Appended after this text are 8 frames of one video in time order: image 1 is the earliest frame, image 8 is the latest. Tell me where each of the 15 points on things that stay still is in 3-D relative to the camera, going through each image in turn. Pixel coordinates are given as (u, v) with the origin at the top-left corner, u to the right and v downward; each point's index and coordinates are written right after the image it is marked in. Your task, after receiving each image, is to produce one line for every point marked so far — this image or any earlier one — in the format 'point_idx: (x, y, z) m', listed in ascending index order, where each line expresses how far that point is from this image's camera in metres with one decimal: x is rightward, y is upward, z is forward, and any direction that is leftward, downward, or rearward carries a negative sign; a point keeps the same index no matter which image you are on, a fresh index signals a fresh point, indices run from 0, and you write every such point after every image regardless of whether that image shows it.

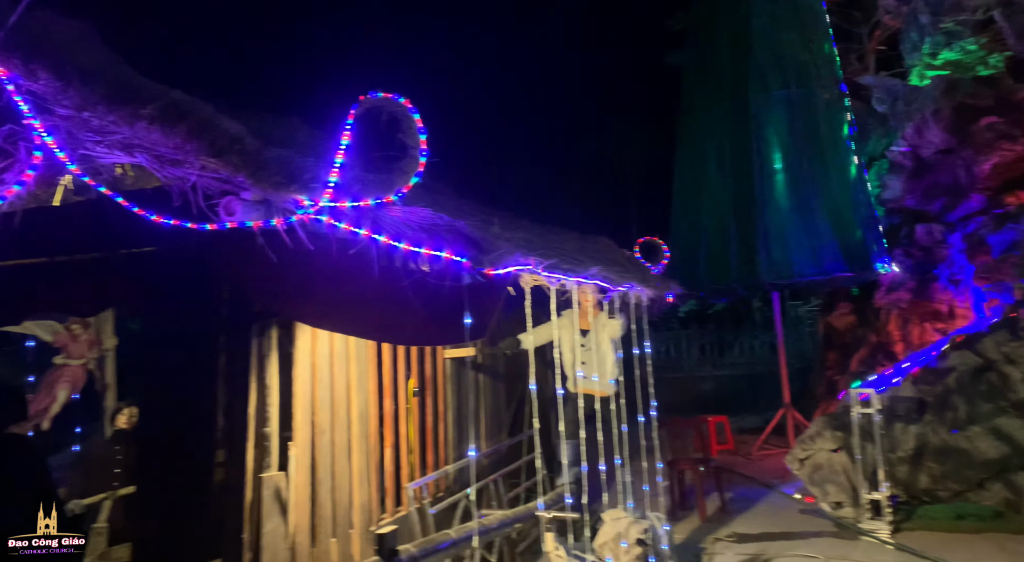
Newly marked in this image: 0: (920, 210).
0: (+7.2, +1.3, +12.9) m
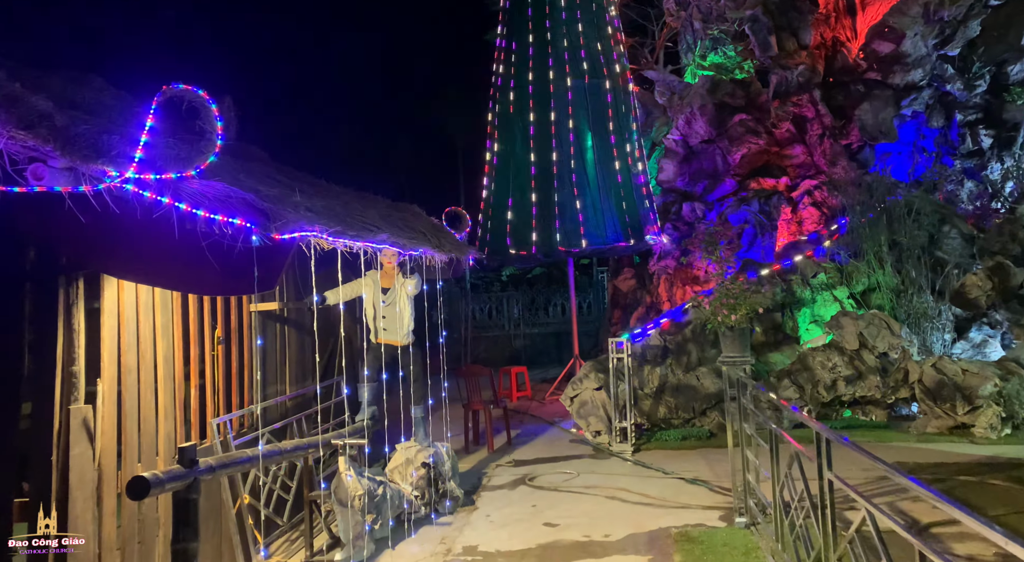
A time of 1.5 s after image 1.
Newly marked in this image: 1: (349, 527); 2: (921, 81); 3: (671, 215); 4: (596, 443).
0: (+3.6, +1.9, +15.2) m
1: (-1.3, -2.0, +5.9) m
2: (+7.7, +3.7, +13.8) m
3: (+3.3, +1.4, +15.4) m
4: (+1.1, -2.2, +10.1) m
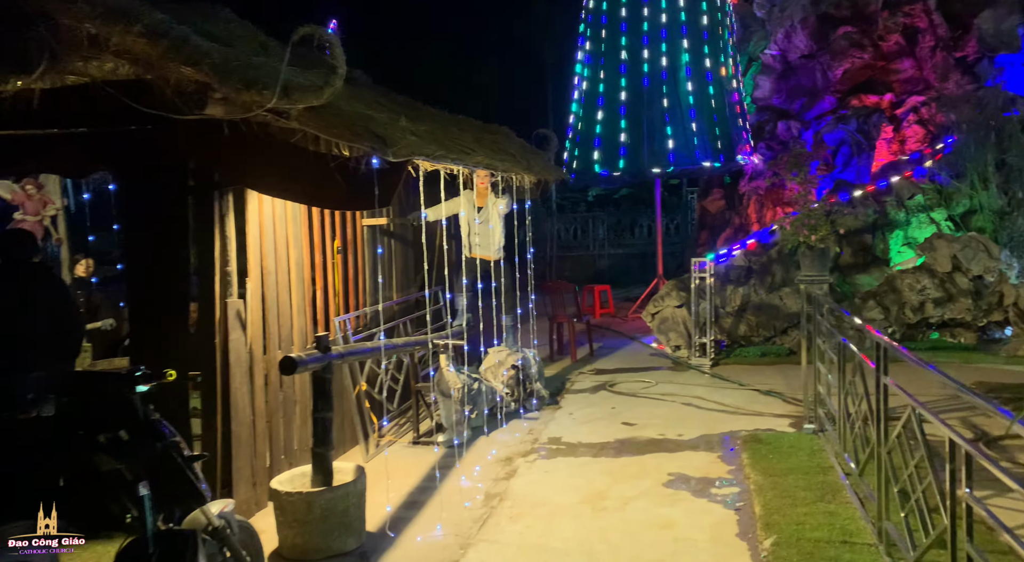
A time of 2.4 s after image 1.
0: (+5.5, +3.5, +14.9) m
1: (-0.6, -1.2, +6.7) m
2: (+9.4, +5.1, +12.8) m
3: (+5.2, +3.0, +15.2) m
4: (+2.4, -1.1, +10.6) m
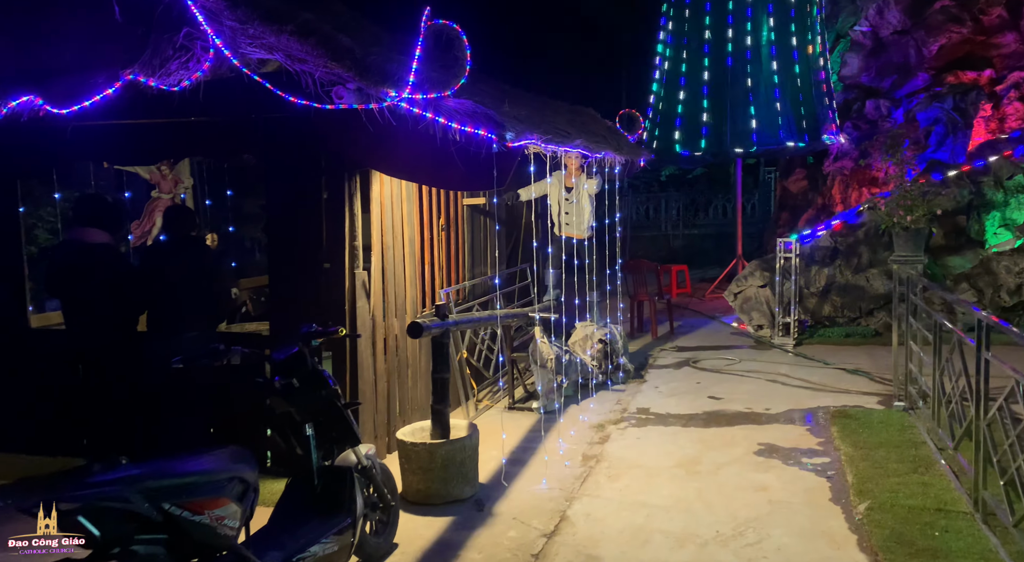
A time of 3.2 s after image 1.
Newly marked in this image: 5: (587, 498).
0: (+7.1, +3.9, +14.6) m
1: (+0.3, -1.0, +7.1) m
2: (+10.8, +5.3, +12.1) m
3: (+6.9, +3.4, +14.9) m
4: (+3.6, -0.8, +10.7) m
5: (+0.5, -1.4, +4.8) m
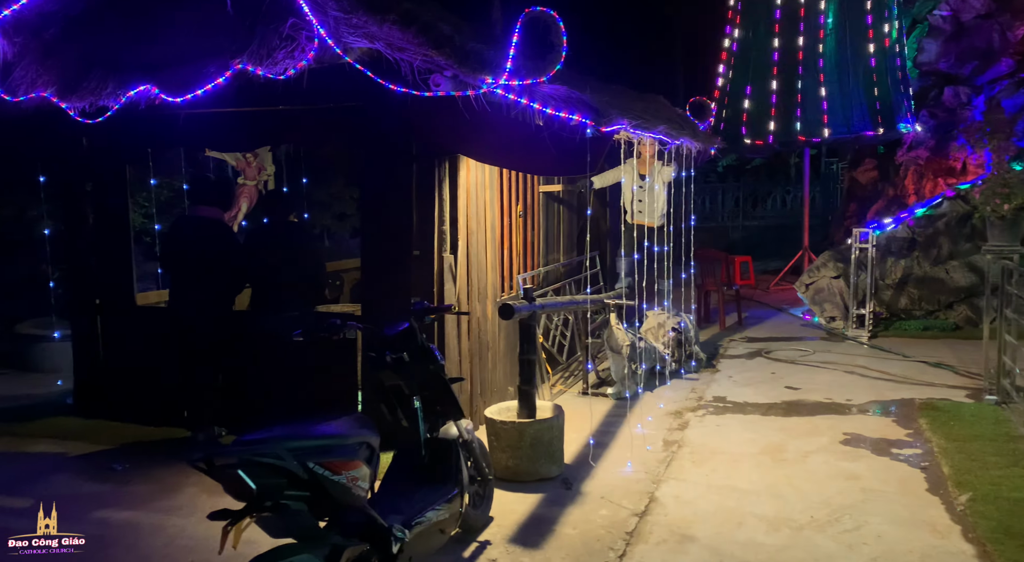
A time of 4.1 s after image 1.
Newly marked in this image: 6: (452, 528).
0: (+8.4, +4.0, +14.1) m
1: (+1.1, -0.9, +7.1) m
2: (+12.0, +5.4, +11.4) m
3: (+8.2, +3.5, +14.4) m
4: (+4.6, -0.7, +10.6) m
5: (+1.1, -1.3, +4.9) m
6: (-0.3, -1.2, +3.6) m
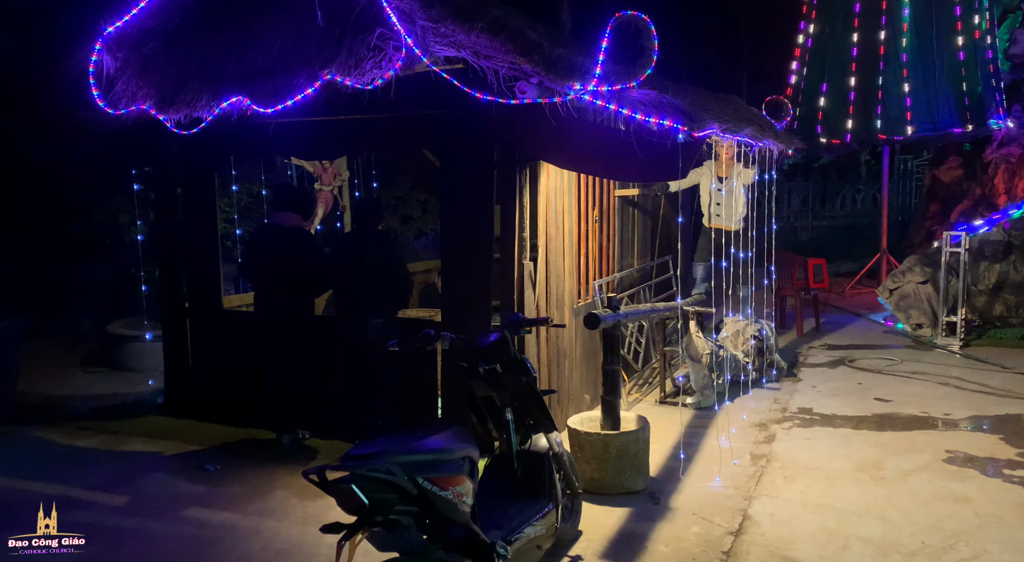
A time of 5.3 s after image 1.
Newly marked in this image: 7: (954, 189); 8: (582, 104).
0: (+9.7, +3.9, +13.3) m
1: (+1.8, -0.9, +7.0) m
2: (+13.0, +5.3, +10.3) m
3: (+9.5, +3.5, +13.7) m
4: (+5.5, -0.7, +10.1) m
5: (+1.6, -1.4, +4.7) m
6: (+0.2, -1.3, +3.5) m
7: (+9.6, +2.0, +15.9) m
8: (+0.4, +1.1, +4.7) m
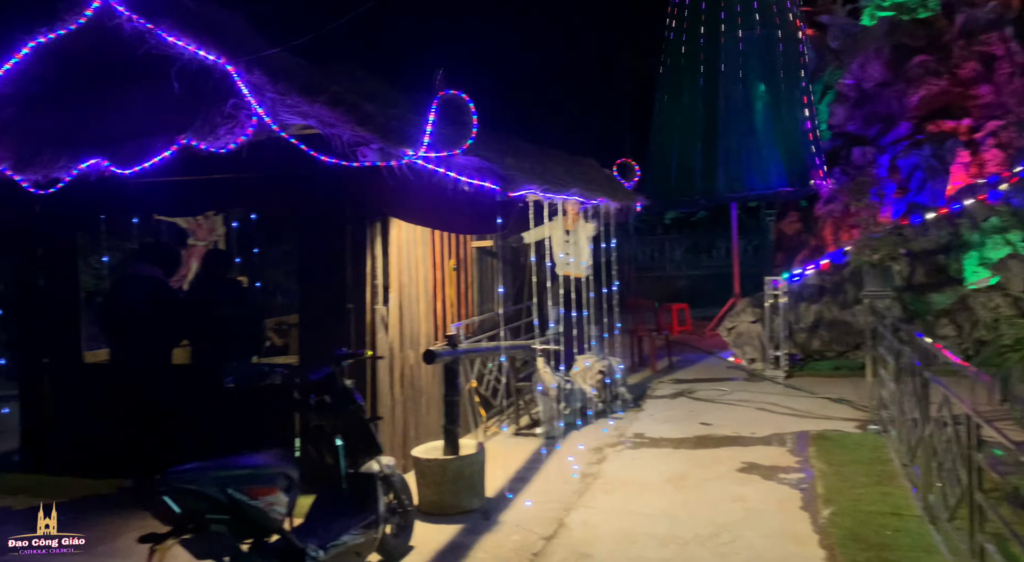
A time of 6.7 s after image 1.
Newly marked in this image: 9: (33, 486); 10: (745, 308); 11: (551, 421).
0: (+7.2, +3.1, +15.4) m
1: (+0.4, -1.4, +7.7) m
2: (+10.9, +4.8, +12.9) m
3: (+7.0, +2.6, +15.7) m
4: (+3.7, -1.3, +11.3) m
5: (+0.5, -1.7, +5.4) m
6: (-0.8, -1.5, +4.0) m
7: (+6.8, +1.0, +17.7) m
8: (-0.7, +0.8, +5.4) m
9: (-4.0, -1.7, +6.2) m
10: (+3.8, -0.4, +12.0) m
11: (+0.4, -1.5, +7.7) m
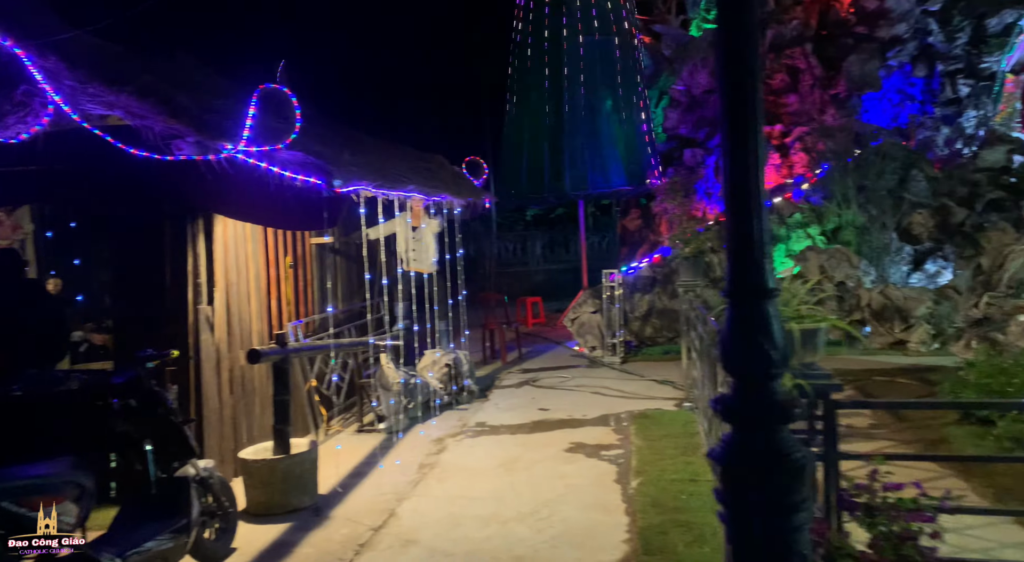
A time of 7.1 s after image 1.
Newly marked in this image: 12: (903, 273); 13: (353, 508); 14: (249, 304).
0: (+3.9, +3.3, +16.5) m
1: (-1.3, -1.3, +7.8) m
2: (+8.0, +5.0, +14.8) m
3: (+3.7, +2.8, +16.8) m
4: (+1.3, -1.2, +11.9) m
5: (-0.7, -1.6, +5.5) m
6: (-1.8, -1.5, +4.0) m
7: (+3.2, +1.2, +18.8) m
8: (-2.0, +0.9, +5.3) m
9: (-5.3, -1.7, +5.5) m
10: (+1.3, -0.3, +12.7) m
11: (-1.3, -1.4, +7.8) m
12: (+6.6, +0.1, +12.4) m
13: (-1.2, -1.7, +5.4) m
14: (-2.4, -0.2, +6.7) m
